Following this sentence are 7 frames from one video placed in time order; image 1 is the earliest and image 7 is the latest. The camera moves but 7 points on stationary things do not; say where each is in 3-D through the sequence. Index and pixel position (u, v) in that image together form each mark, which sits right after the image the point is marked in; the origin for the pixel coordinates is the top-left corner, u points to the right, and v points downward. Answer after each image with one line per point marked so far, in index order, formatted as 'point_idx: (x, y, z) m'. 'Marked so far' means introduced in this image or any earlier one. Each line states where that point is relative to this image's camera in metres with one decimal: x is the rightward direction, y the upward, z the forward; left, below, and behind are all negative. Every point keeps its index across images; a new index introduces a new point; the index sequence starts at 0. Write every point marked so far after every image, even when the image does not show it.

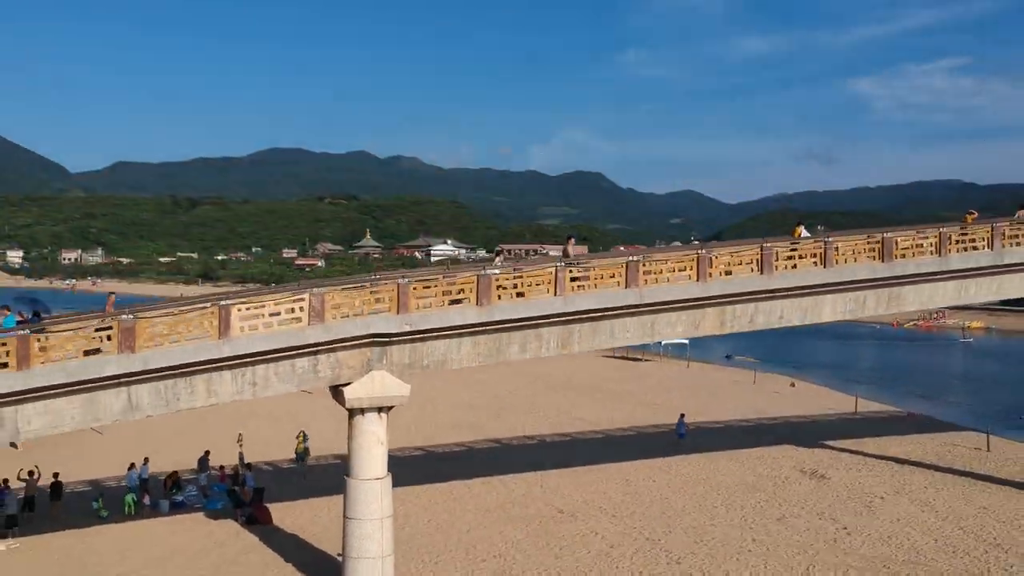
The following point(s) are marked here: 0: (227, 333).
0: (-4.6, -0.7, +13.3) m
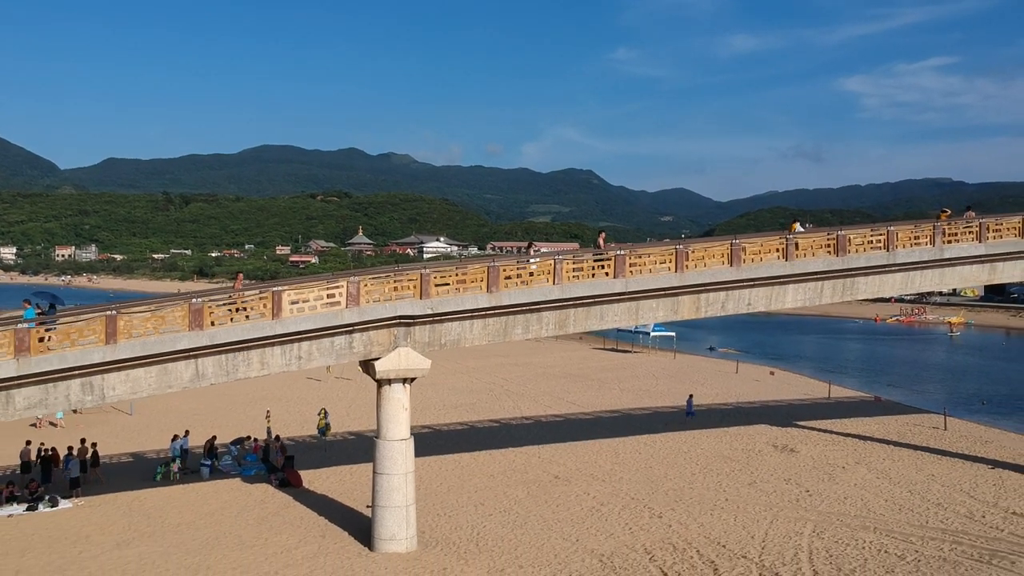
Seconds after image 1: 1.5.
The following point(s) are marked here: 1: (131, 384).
0: (-4.5, -0.5, +15.8) m
1: (-7.1, -1.8, +15.1) m
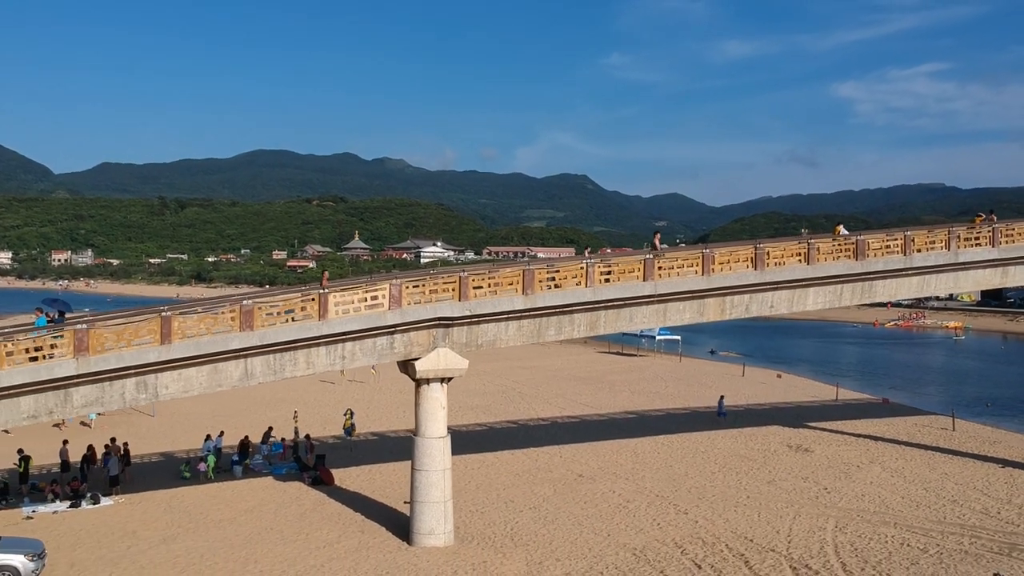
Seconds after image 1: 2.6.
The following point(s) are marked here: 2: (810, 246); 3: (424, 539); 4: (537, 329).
0: (-3.8, -0.6, +16.3) m
1: (-6.4, -1.8, +15.6) m
2: (+7.3, +1.0, +19.7) m
3: (-1.9, -5.3, +17.1) m
4: (+0.5, -0.9, +18.0) m
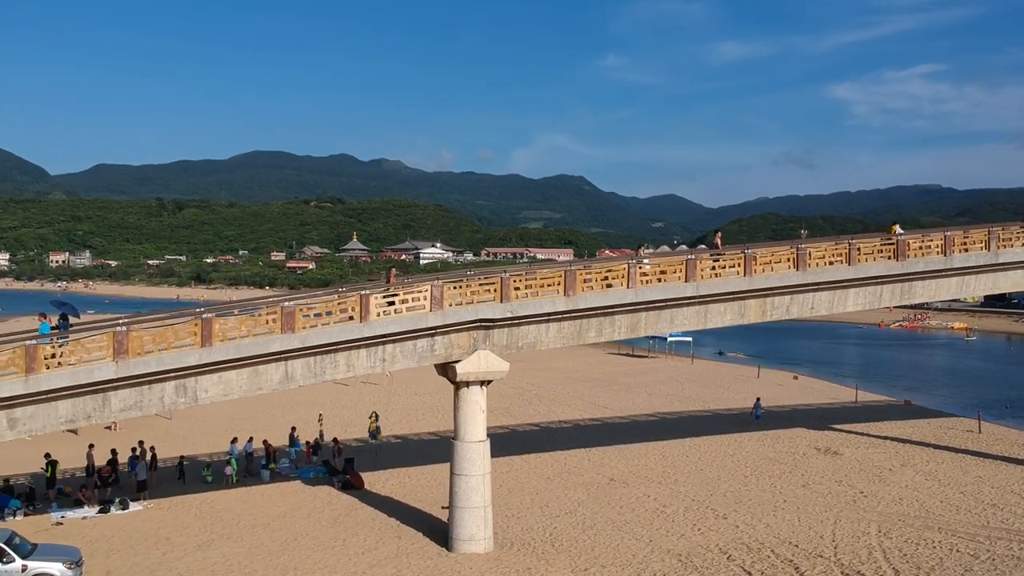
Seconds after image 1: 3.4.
0: (-2.9, -0.6, +16.0) m
1: (-5.5, -1.9, +15.3) m
2: (+8.1, +1.0, +19.4) m
3: (-1.0, -5.3, +16.8) m
4: (+1.4, -1.0, +17.7) m
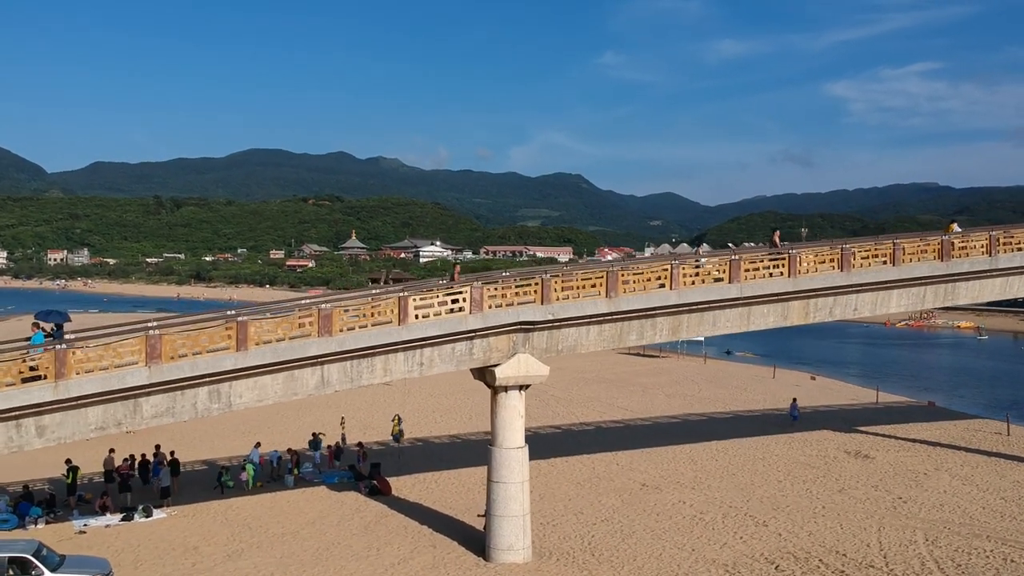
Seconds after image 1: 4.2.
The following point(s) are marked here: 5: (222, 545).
0: (-2.0, -0.6, +15.4) m
1: (-4.6, -1.9, +14.7) m
2: (+8.9, +1.0, +18.9) m
3: (-0.2, -5.4, +16.3) m
4: (+2.3, -1.0, +17.2) m
5: (-6.1, -5.4, +17.1) m
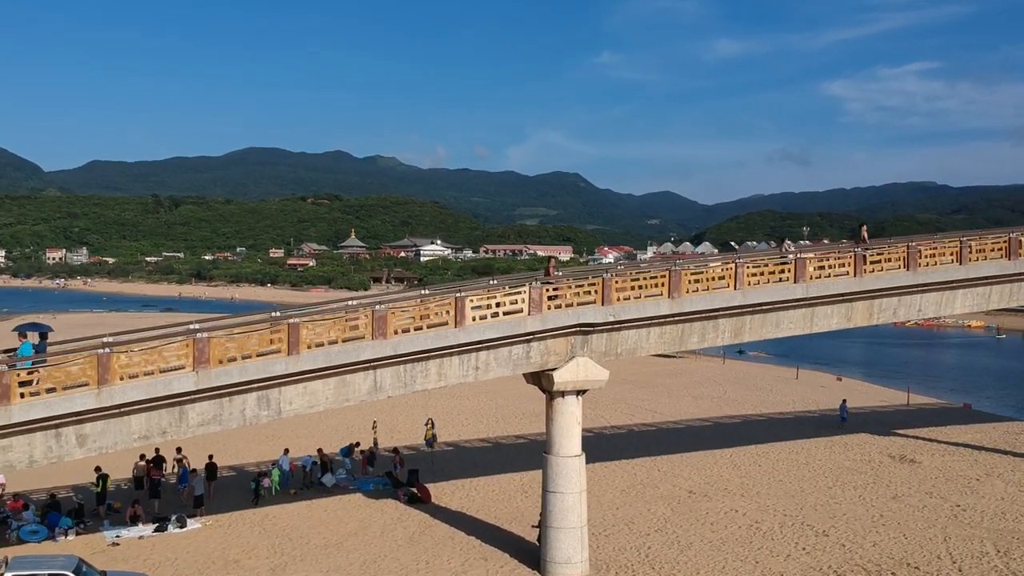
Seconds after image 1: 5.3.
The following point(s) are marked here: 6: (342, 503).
0: (-0.9, -0.6, +14.6) m
1: (-3.5, -1.9, +13.9) m
2: (+10.1, +1.0, +18.1) m
3: (+0.9, -5.4, +15.5) m
4: (+3.4, -1.0, +16.4) m
5: (-5.0, -5.4, +16.3) m
6: (-4.2, -5.3, +19.9) m
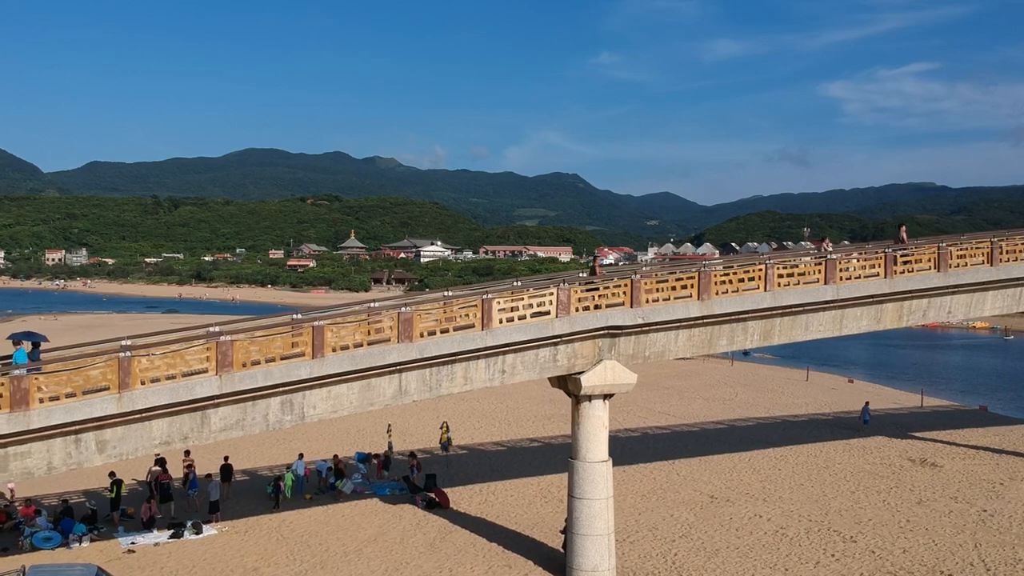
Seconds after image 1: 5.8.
0: (-0.4, -0.6, +14.3) m
1: (-3.0, -1.9, +13.6) m
2: (+10.6, +1.0, +17.8) m
3: (+1.4, -5.4, +15.1) m
4: (+3.9, -1.0, +16.1) m
5: (-4.5, -5.5, +15.9) m
6: (-3.7, -5.3, +19.6) m
